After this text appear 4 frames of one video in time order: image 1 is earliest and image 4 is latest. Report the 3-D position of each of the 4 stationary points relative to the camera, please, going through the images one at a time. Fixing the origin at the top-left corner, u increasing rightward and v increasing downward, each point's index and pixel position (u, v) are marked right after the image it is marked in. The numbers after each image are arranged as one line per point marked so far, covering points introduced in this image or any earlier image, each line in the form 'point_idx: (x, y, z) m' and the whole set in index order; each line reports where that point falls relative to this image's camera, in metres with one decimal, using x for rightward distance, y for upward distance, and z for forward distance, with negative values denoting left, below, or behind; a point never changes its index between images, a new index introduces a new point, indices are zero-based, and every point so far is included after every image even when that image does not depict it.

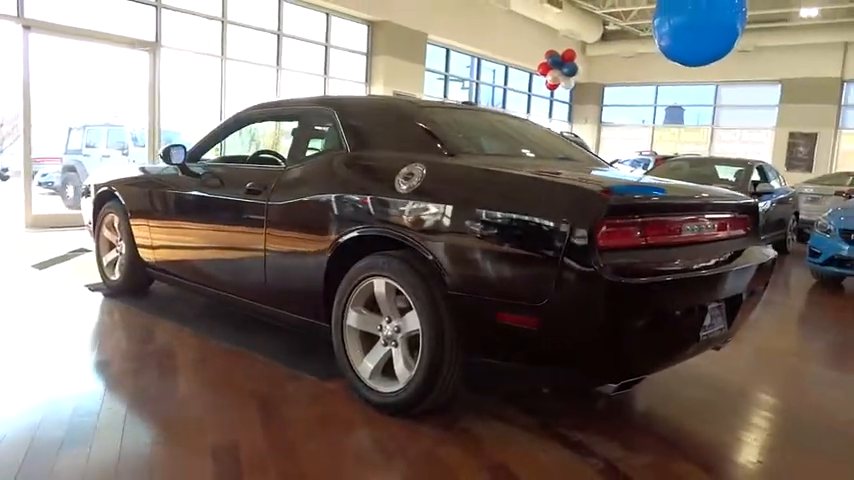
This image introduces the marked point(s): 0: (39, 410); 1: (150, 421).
0: (-1.5, -0.7, +2.7) m
1: (-1.0, -0.7, +2.6) m
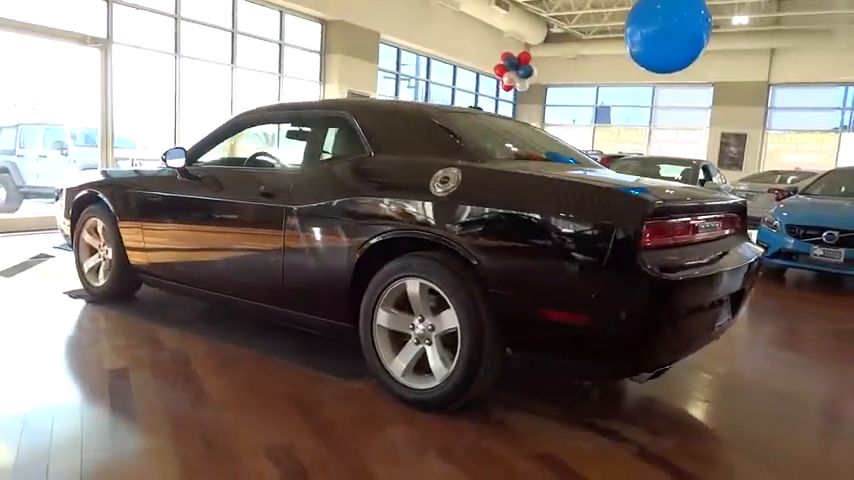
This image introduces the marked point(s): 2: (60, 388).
0: (-1.4, -0.7, +2.6) m
1: (-0.8, -0.7, +2.6) m
2: (-1.6, -0.6, +2.9) m
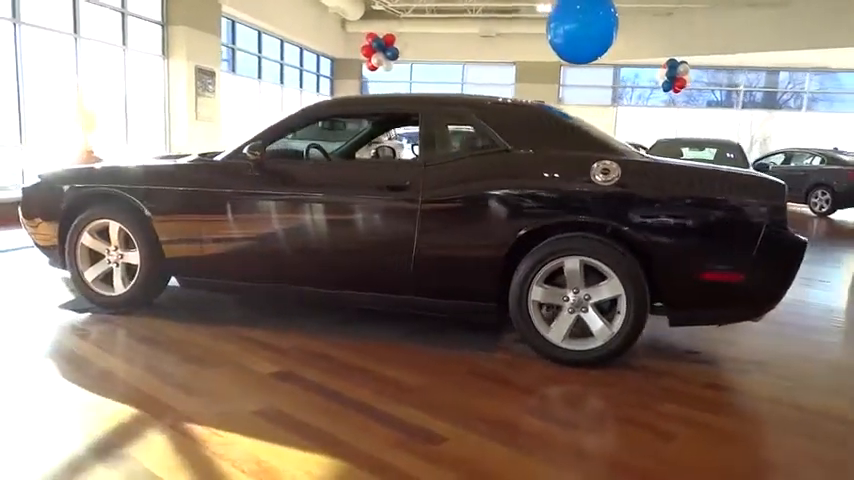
0: (-0.5, -0.7, +2.6) m
1: (+0.1, -0.7, +2.8) m
2: (-0.8, -0.7, +2.8) m
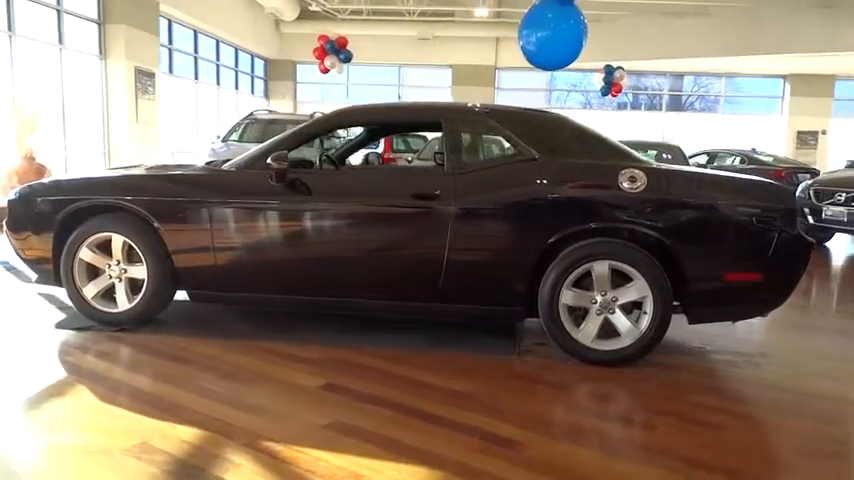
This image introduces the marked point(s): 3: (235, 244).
0: (-0.2, -0.8, +2.7) m
1: (+0.3, -0.8, +2.8) m
2: (-0.5, -0.7, +2.8) m
3: (-1.1, 0.0, +3.7) m
